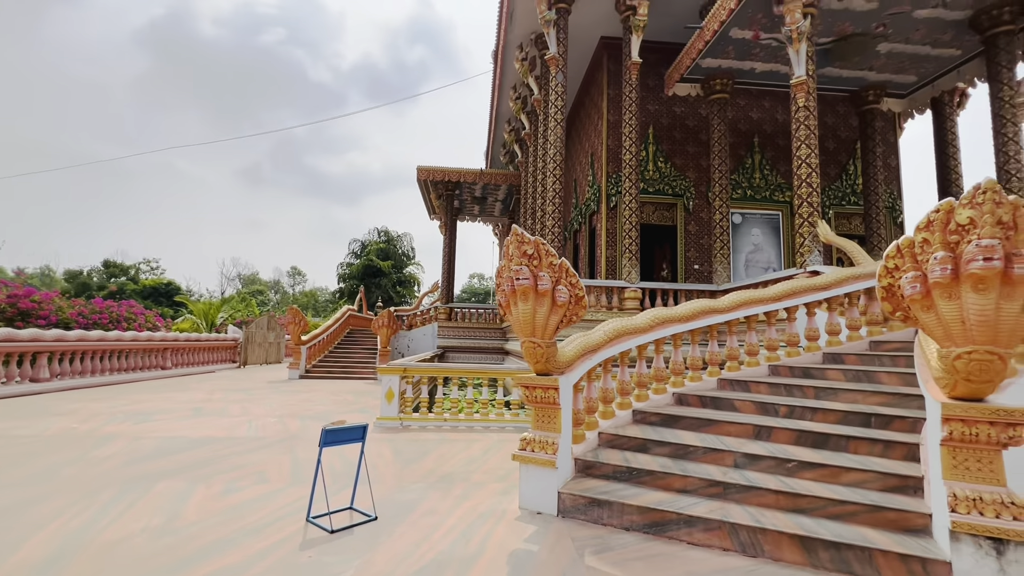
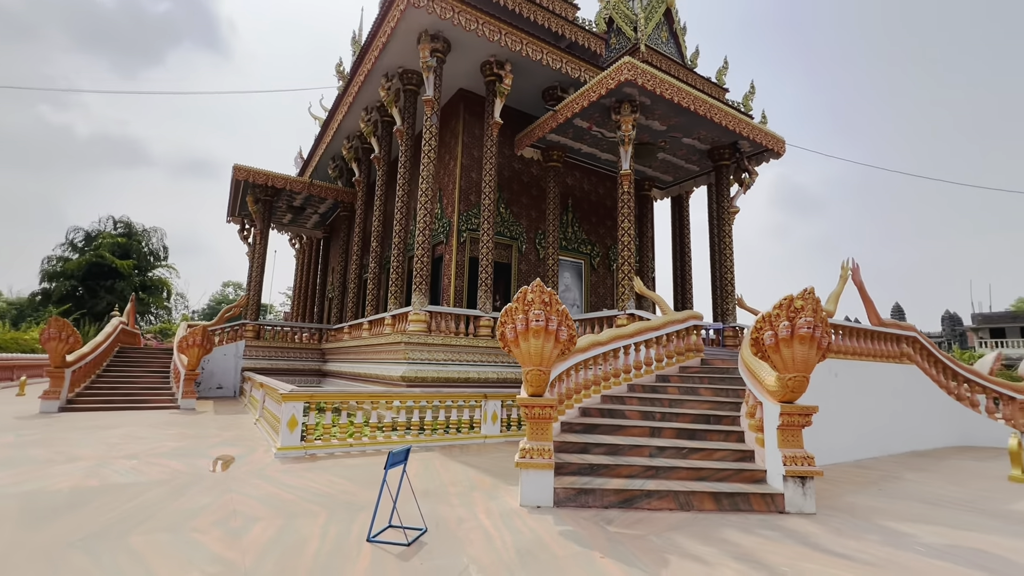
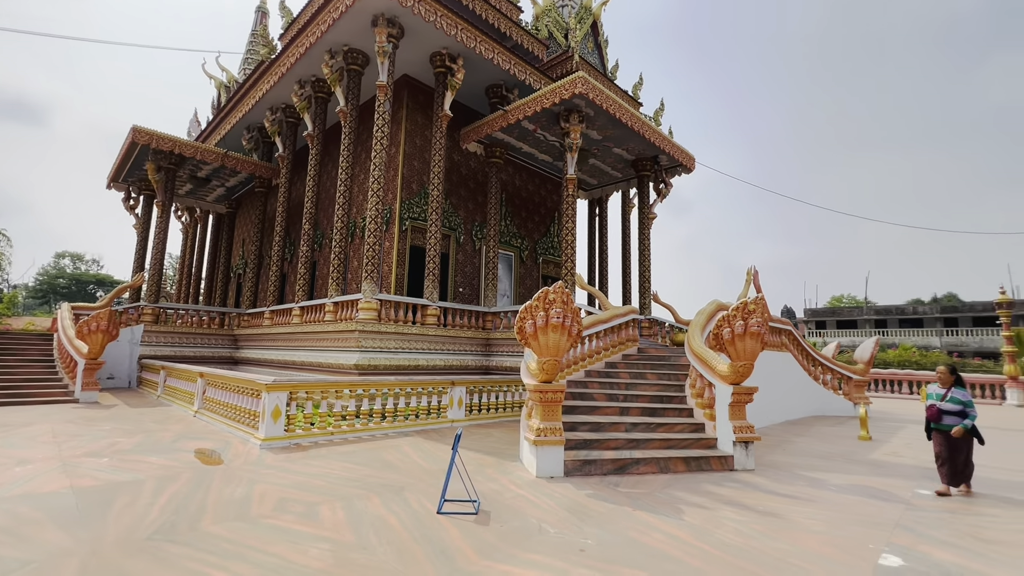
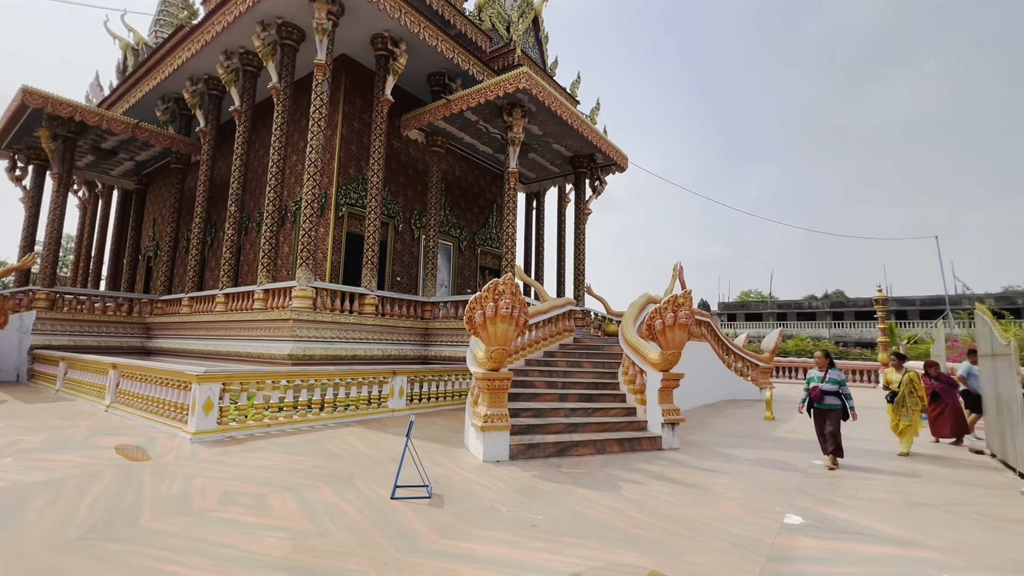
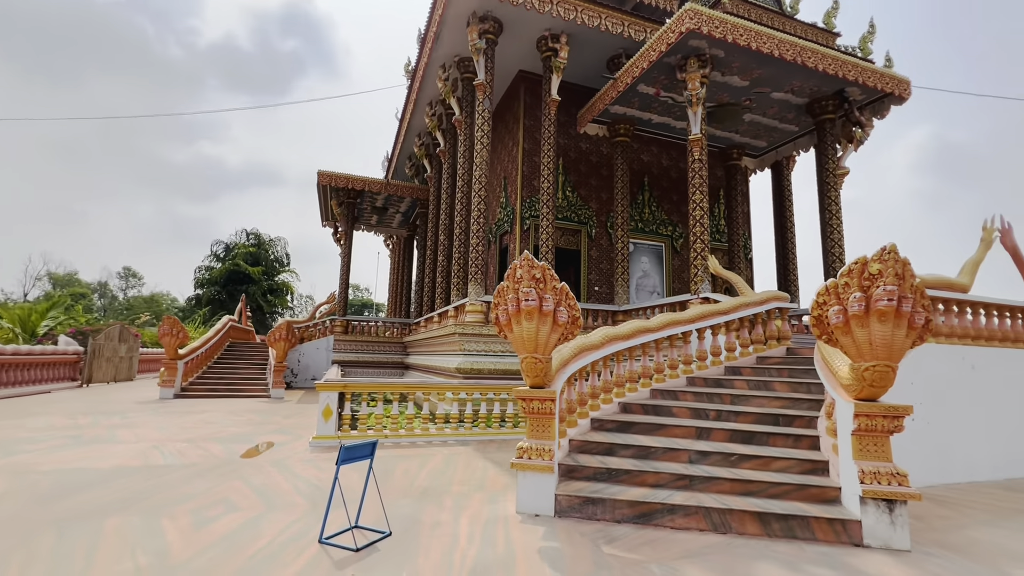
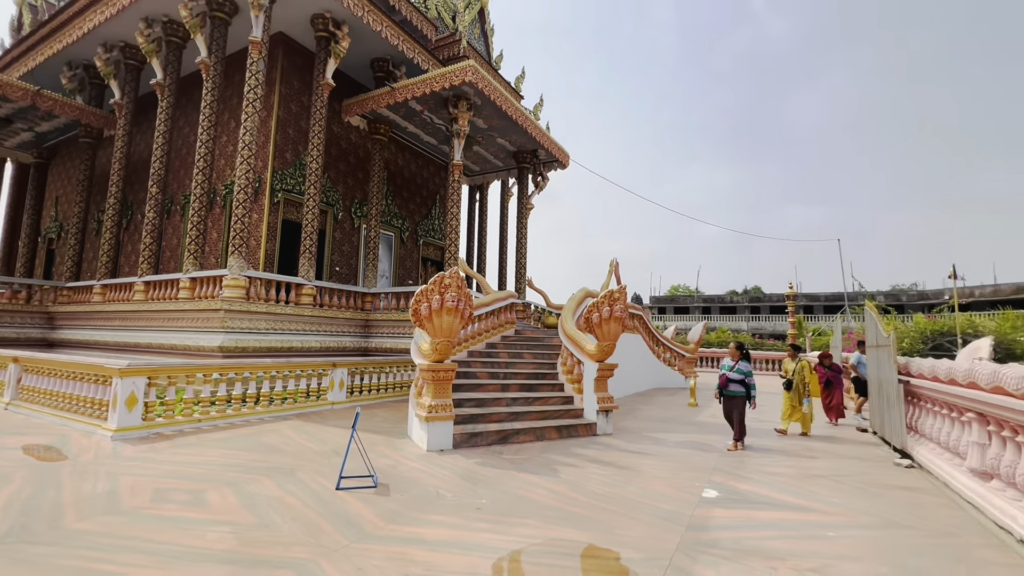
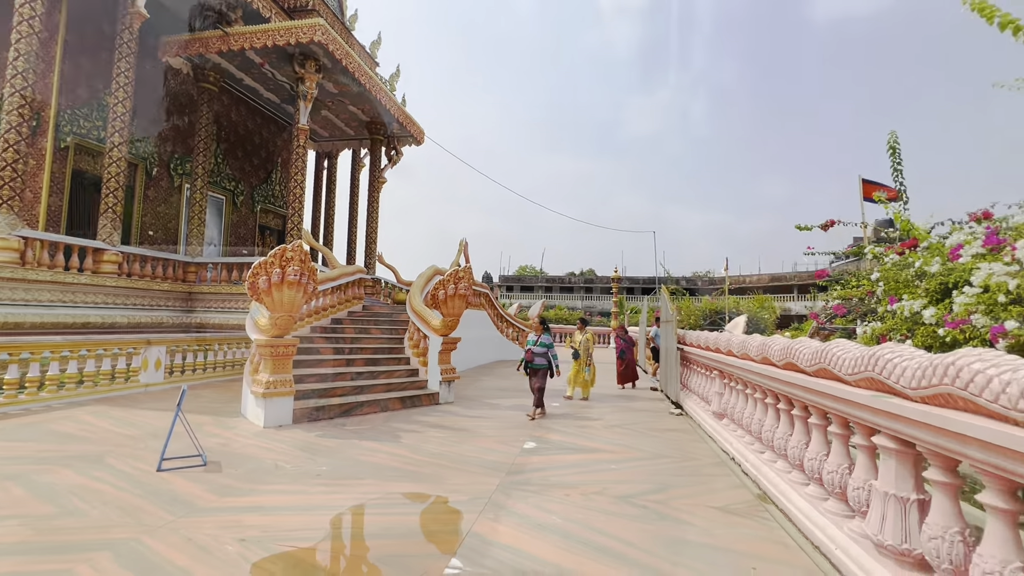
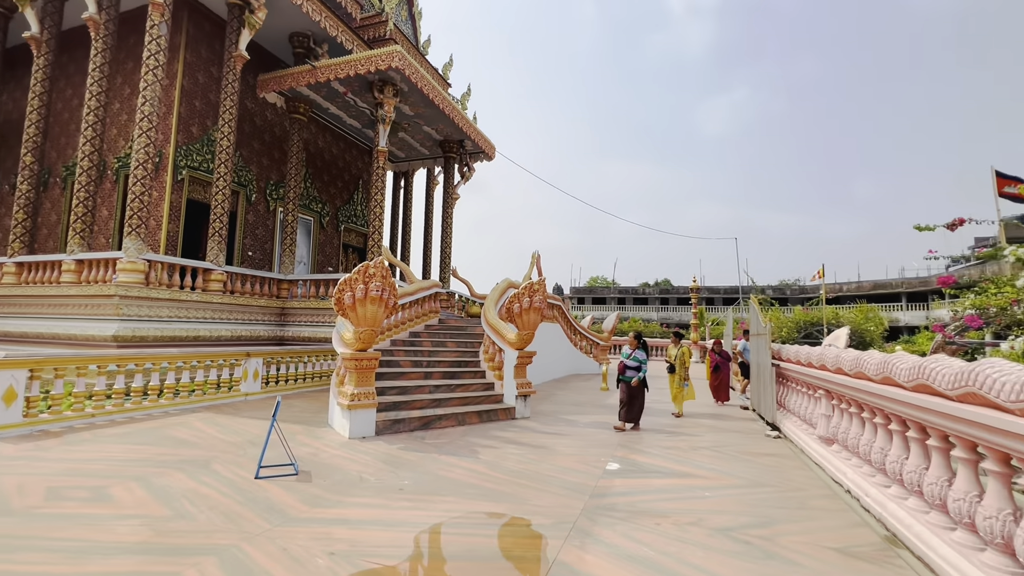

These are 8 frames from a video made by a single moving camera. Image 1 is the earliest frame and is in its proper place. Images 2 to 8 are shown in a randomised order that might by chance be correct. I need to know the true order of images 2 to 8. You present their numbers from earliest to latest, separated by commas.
5, 2, 3, 4, 6, 8, 7
